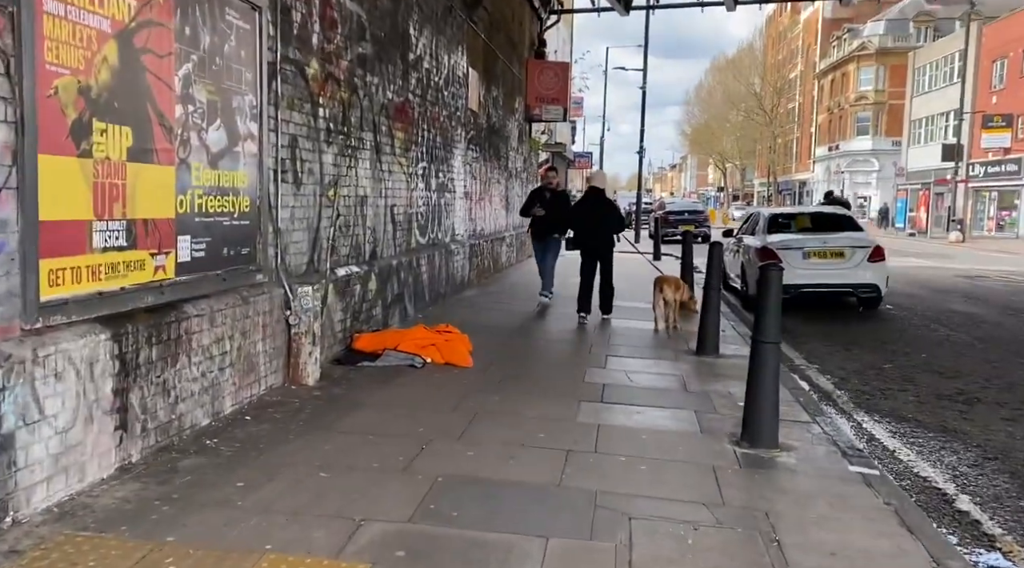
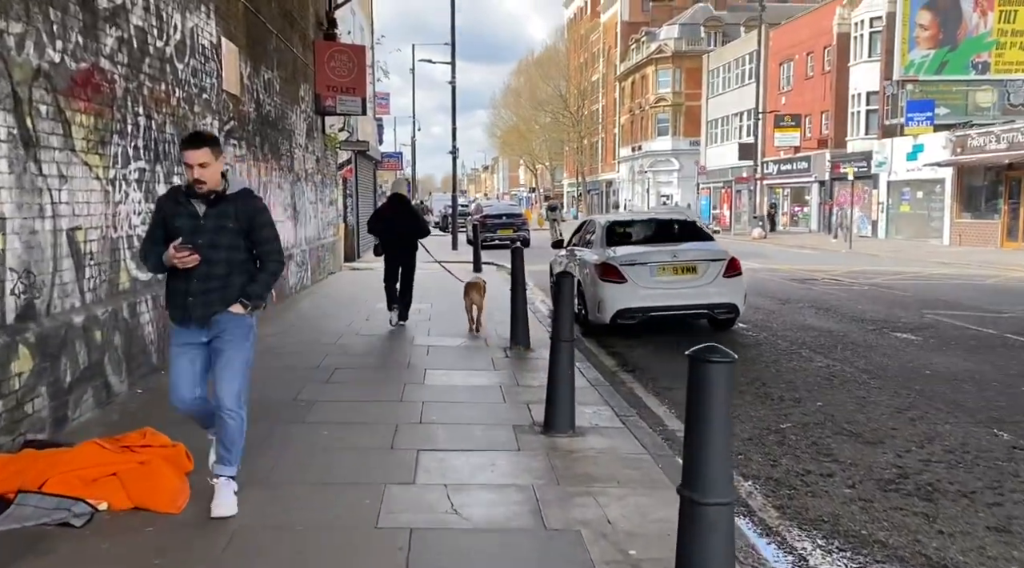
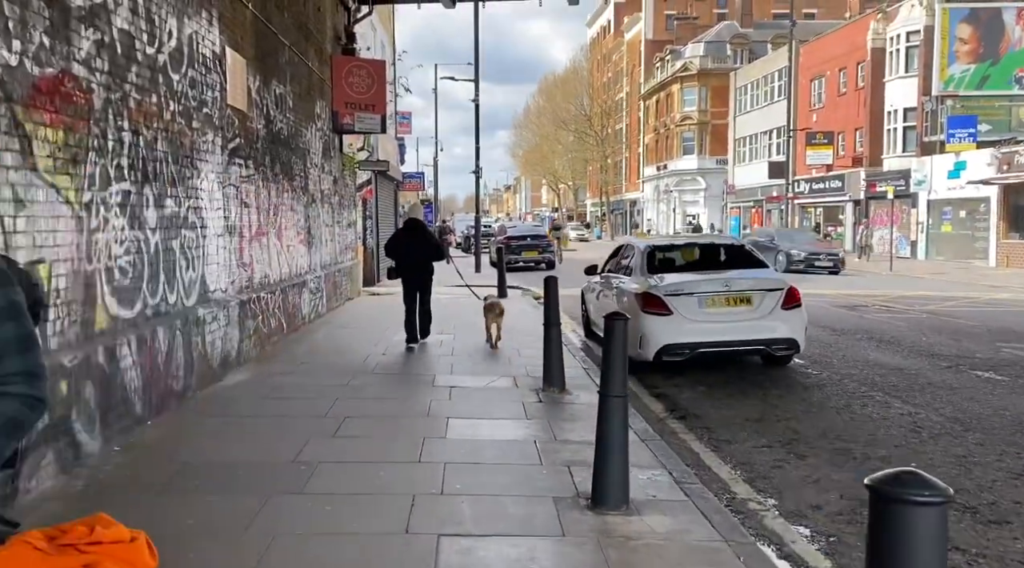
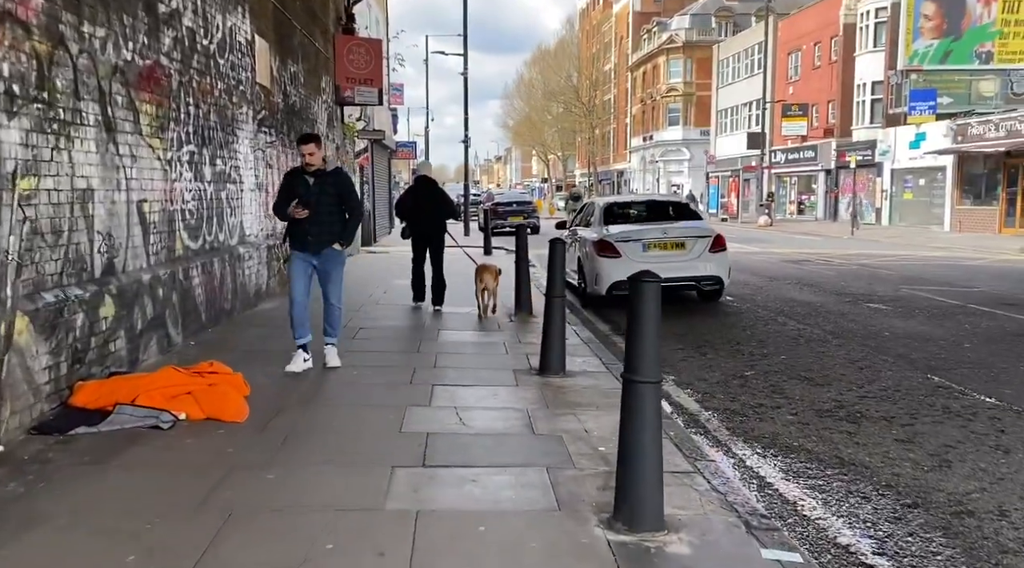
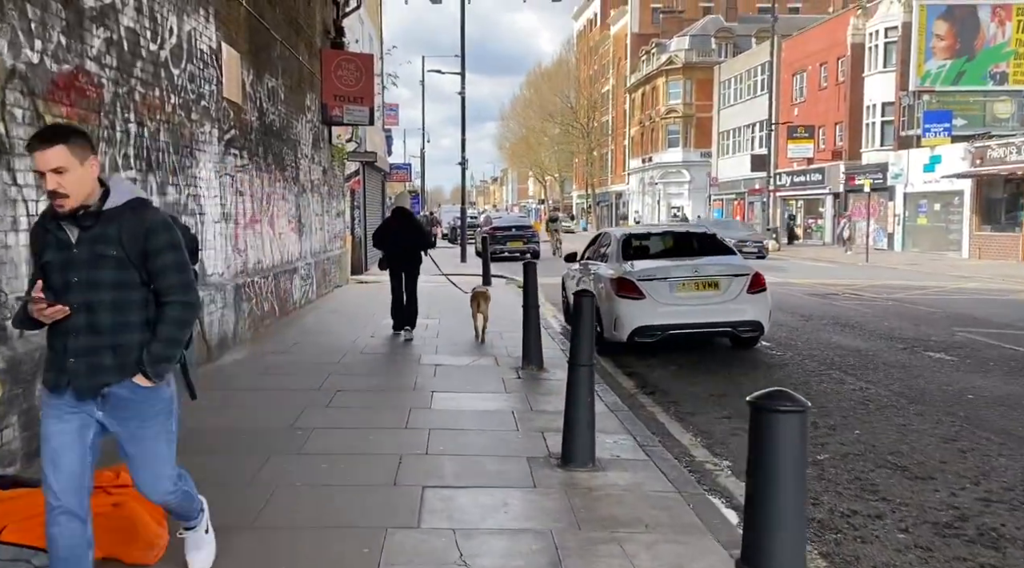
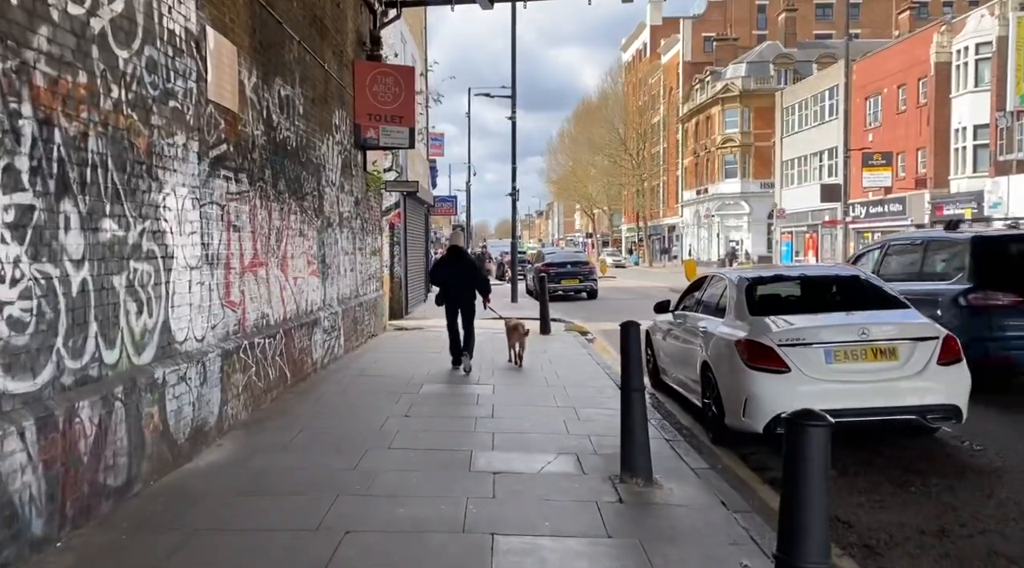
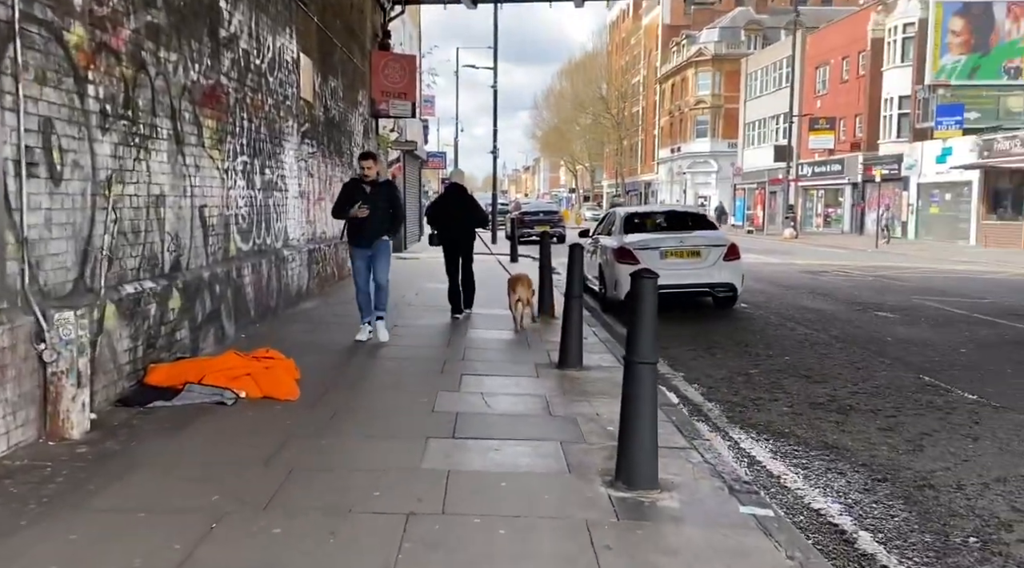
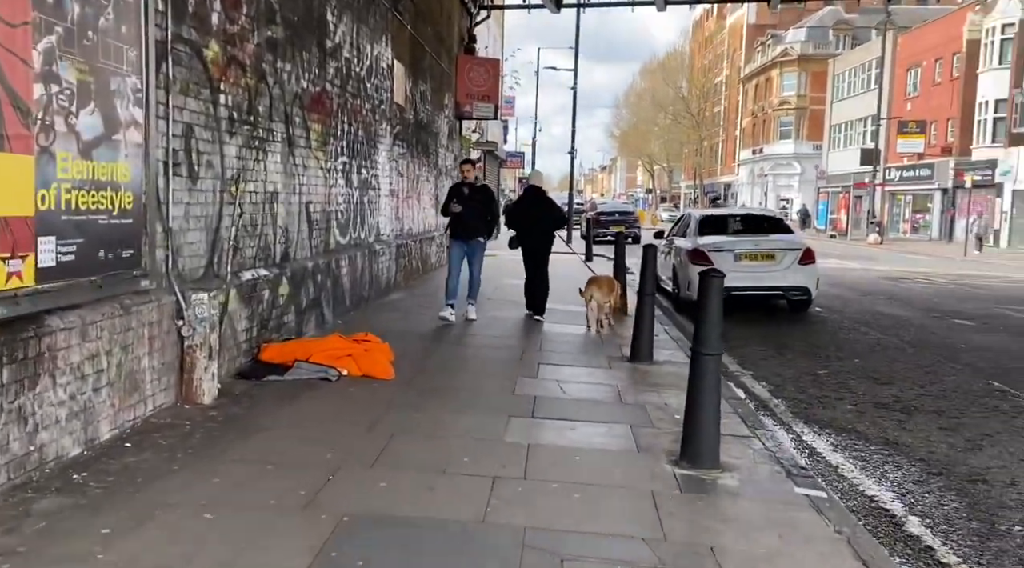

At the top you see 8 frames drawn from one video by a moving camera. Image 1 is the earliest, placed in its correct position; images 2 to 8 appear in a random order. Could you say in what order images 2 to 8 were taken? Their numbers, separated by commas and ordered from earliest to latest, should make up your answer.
8, 7, 4, 2, 5, 3, 6
